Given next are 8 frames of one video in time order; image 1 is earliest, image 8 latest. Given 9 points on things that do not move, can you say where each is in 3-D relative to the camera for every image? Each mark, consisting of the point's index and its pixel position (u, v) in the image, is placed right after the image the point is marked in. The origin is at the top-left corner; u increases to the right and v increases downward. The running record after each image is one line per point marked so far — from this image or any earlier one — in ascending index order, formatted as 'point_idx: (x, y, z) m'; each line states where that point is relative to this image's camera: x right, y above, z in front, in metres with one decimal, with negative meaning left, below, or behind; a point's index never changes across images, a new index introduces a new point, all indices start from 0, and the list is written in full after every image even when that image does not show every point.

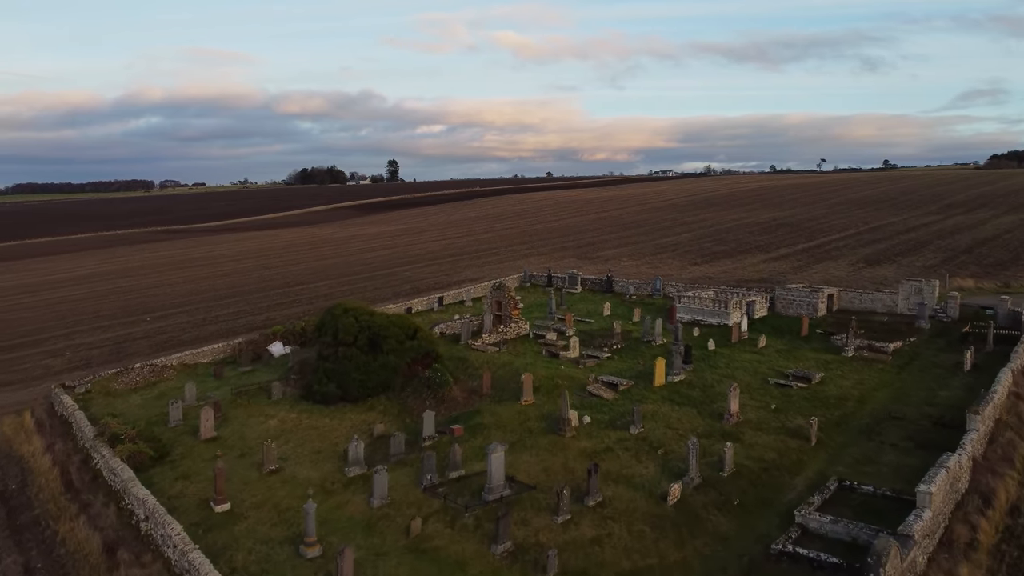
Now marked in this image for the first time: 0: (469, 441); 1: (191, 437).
0: (-1.0, -3.6, +16.4) m
1: (-8.1, -3.7, +17.8) m
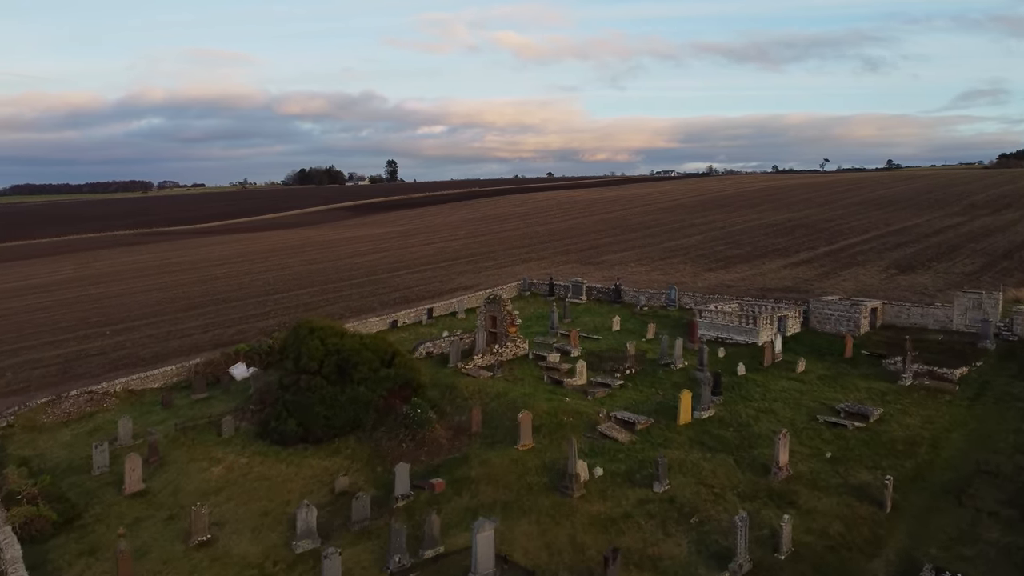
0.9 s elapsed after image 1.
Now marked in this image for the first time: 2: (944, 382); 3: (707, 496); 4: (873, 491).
0: (-1.1, -4.0, +13.2) m
1: (-8.2, -4.1, +14.6) m
2: (+10.6, -2.3, +17.4) m
3: (+3.5, -3.7, +12.7) m
4: (+6.4, -3.6, +12.5) m
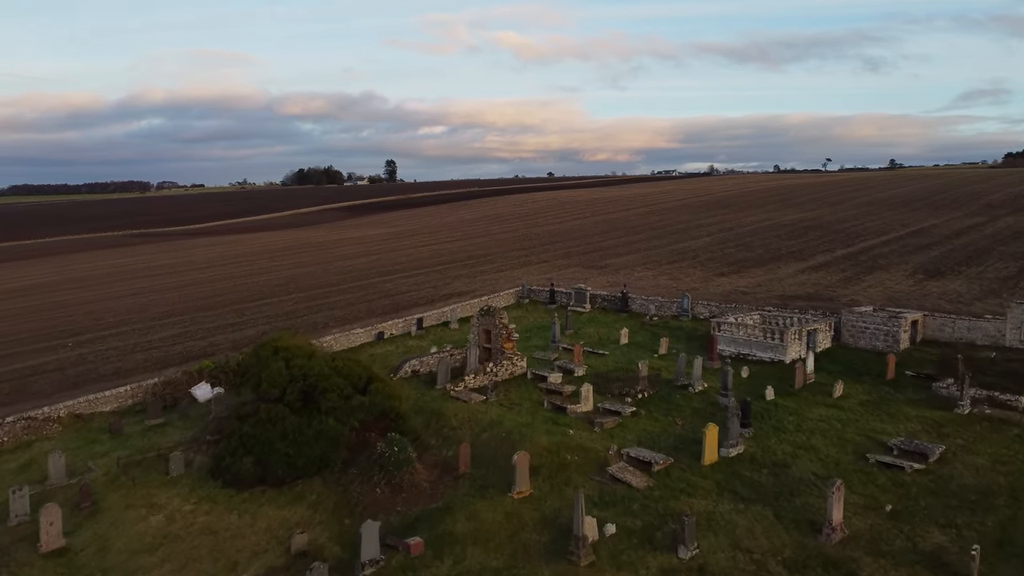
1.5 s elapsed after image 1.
0: (-1.2, -4.2, +10.8) m
1: (-8.3, -4.4, +12.2) m
2: (+10.4, -2.6, +14.9) m
3: (+3.4, -4.0, +10.2) m
4: (+6.3, -3.9, +10.1) m
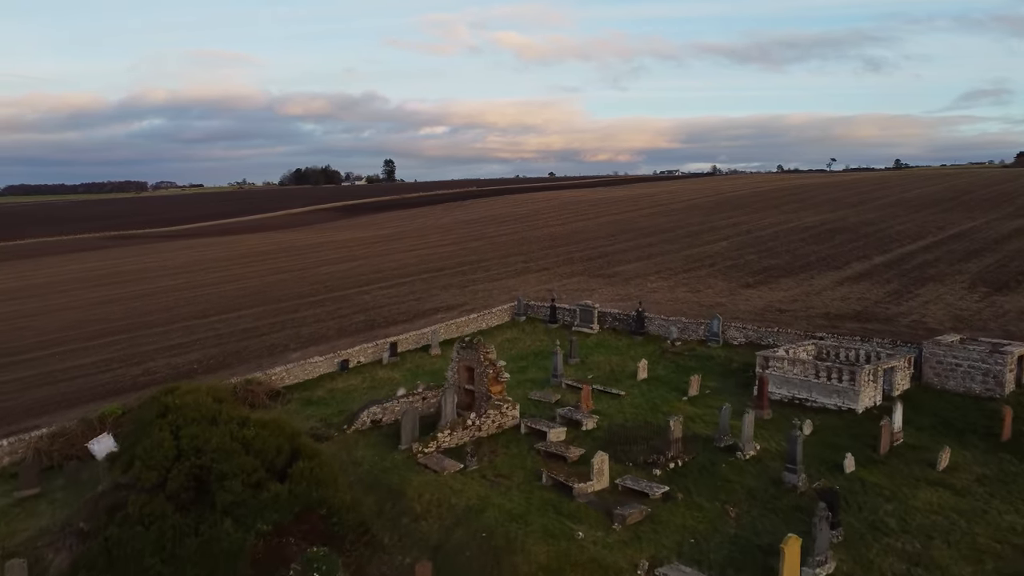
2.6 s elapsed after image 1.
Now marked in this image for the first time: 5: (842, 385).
0: (-1.5, -4.8, +6.3) m
1: (-8.5, -5.0, +7.7) m
2: (+10.2, -3.1, +10.5) m
3: (+3.1, -4.5, +5.8) m
4: (+6.0, -4.4, +5.6) m
5: (+6.8, -2.0, +14.7) m
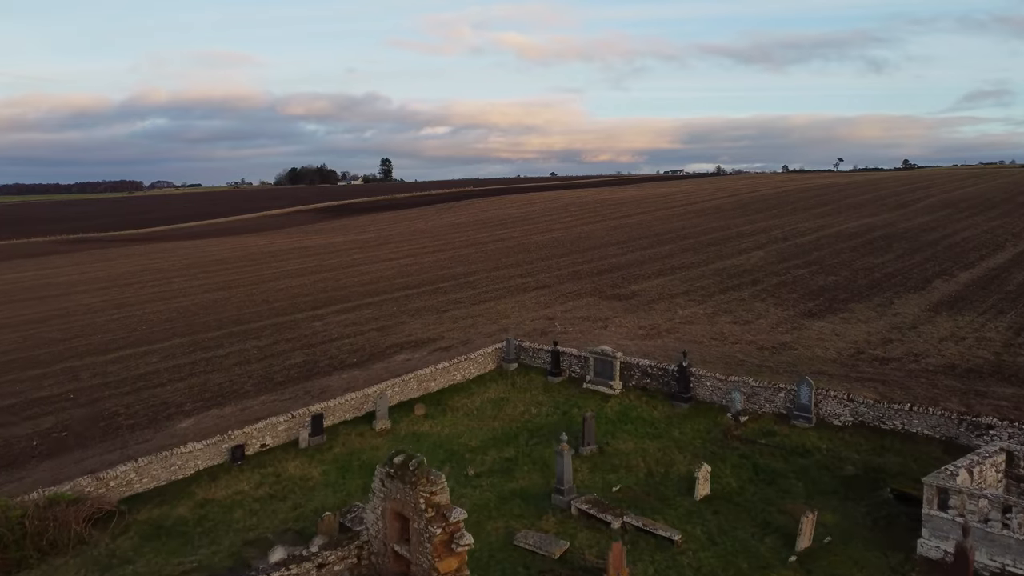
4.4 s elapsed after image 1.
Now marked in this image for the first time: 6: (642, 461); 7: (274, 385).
0: (-1.9, -5.7, -0.8) m
1: (-8.9, -5.9, +0.6) m
2: (+9.8, -4.1, +3.3) m
3: (+2.7, -5.4, -1.3) m
4: (+5.6, -5.3, -1.5) m
5: (+6.5, -2.9, +7.6) m
6: (+2.3, -3.0, +12.4) m
7: (-6.3, -2.6, +18.8) m
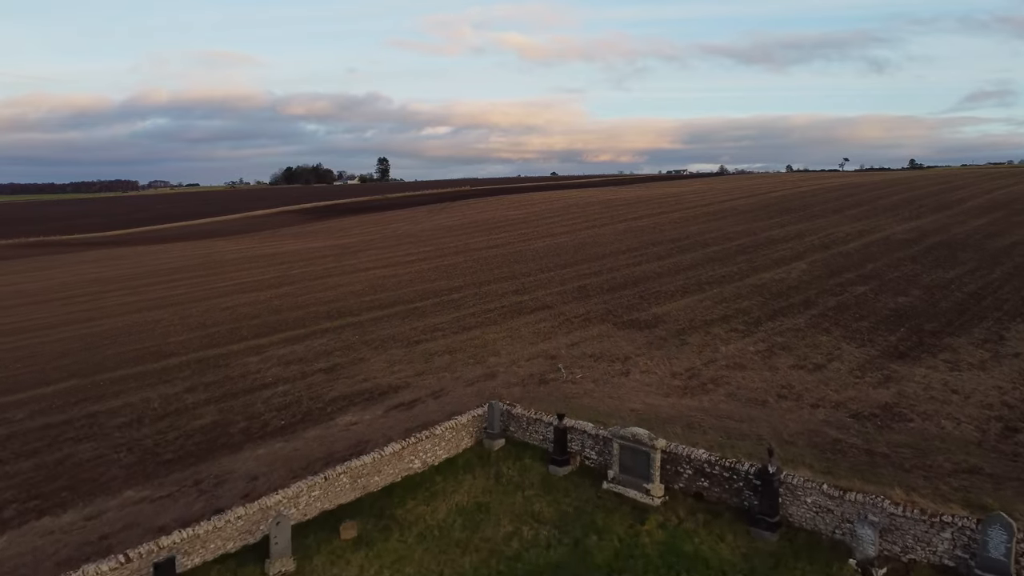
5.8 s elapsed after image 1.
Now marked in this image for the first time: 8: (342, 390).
0: (-2.1, -6.4, -6.5) m
1: (-9.2, -6.6, -5.1) m
2: (+9.5, -4.8, -2.4) m
3: (+2.4, -6.2, -7.1) m
4: (+5.3, -6.1, -7.2) m
5: (+6.2, -3.7, +1.8) m
6: (+2.0, -3.8, +6.7) m
7: (-6.6, -3.3, +13.1) m
8: (-4.1, -2.4, +16.9) m
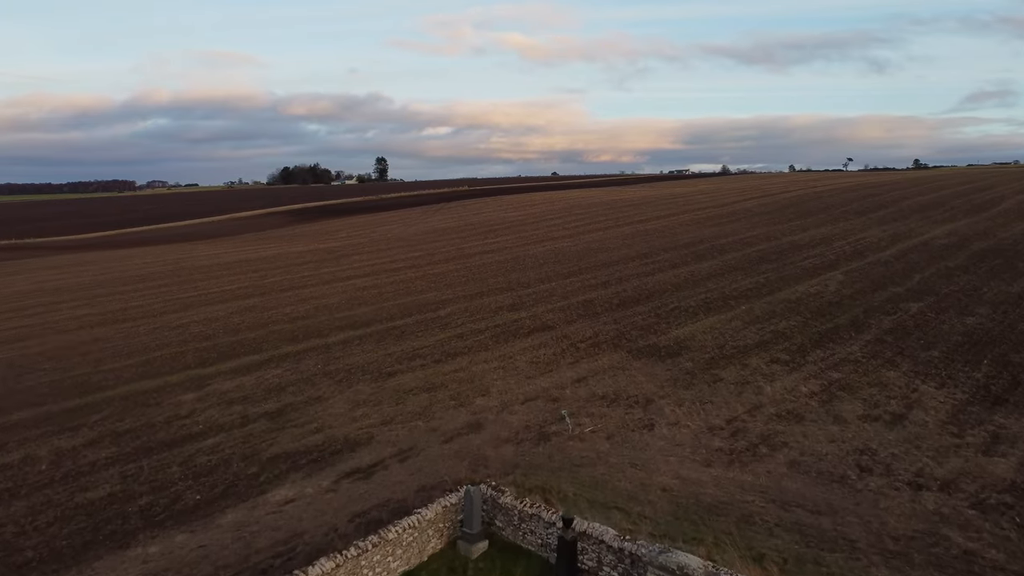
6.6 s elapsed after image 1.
0: (-2.3, -6.9, -10.2) m
1: (-9.4, -7.1, -8.8) m
2: (+9.4, -5.3, -6.1) m
3: (+2.2, -6.7, -10.8) m
4: (+5.1, -6.6, -10.9) m
5: (+6.0, -4.2, -1.9) m
6: (+1.8, -4.3, +3.0) m
7: (-6.8, -3.8, +9.4) m
8: (-4.3, -2.9, +13.2) m
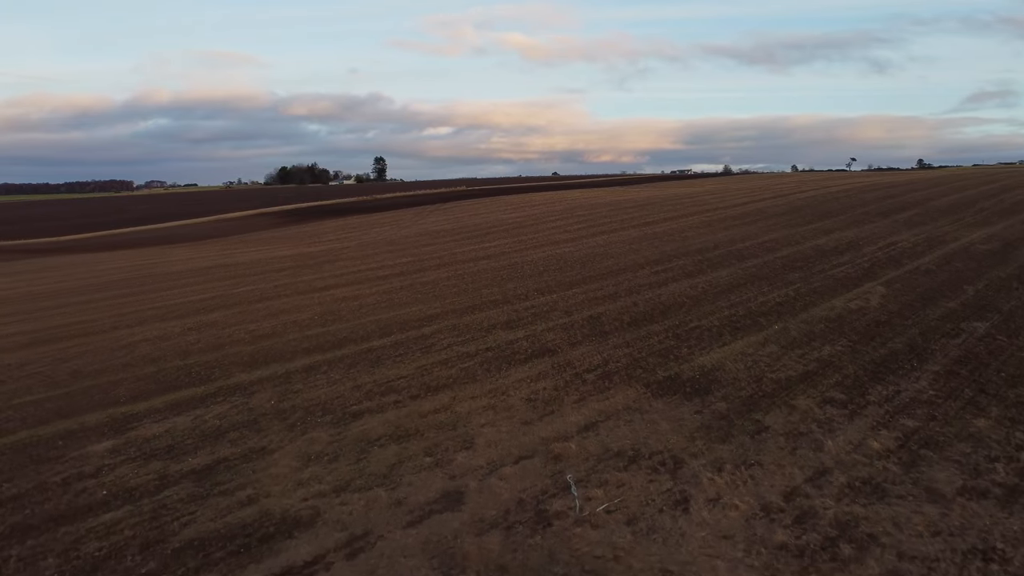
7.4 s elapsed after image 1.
0: (-2.5, -7.4, -13.4) m
1: (-9.6, -7.5, -12.0) m
2: (+9.2, -5.7, -9.3) m
3: (+2.1, -7.1, -14.0) m
4: (+4.9, -7.0, -14.1) m
5: (+5.8, -4.6, -5.1) m
6: (+1.7, -4.7, -0.2) m
7: (-6.9, -4.2, +6.2) m
8: (-4.4, -3.4, +10.0) m
